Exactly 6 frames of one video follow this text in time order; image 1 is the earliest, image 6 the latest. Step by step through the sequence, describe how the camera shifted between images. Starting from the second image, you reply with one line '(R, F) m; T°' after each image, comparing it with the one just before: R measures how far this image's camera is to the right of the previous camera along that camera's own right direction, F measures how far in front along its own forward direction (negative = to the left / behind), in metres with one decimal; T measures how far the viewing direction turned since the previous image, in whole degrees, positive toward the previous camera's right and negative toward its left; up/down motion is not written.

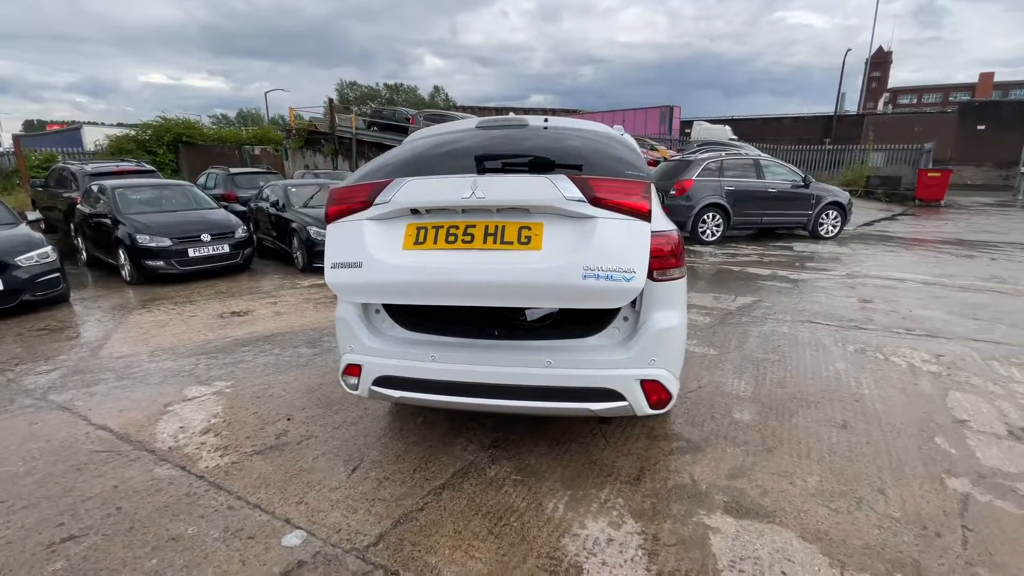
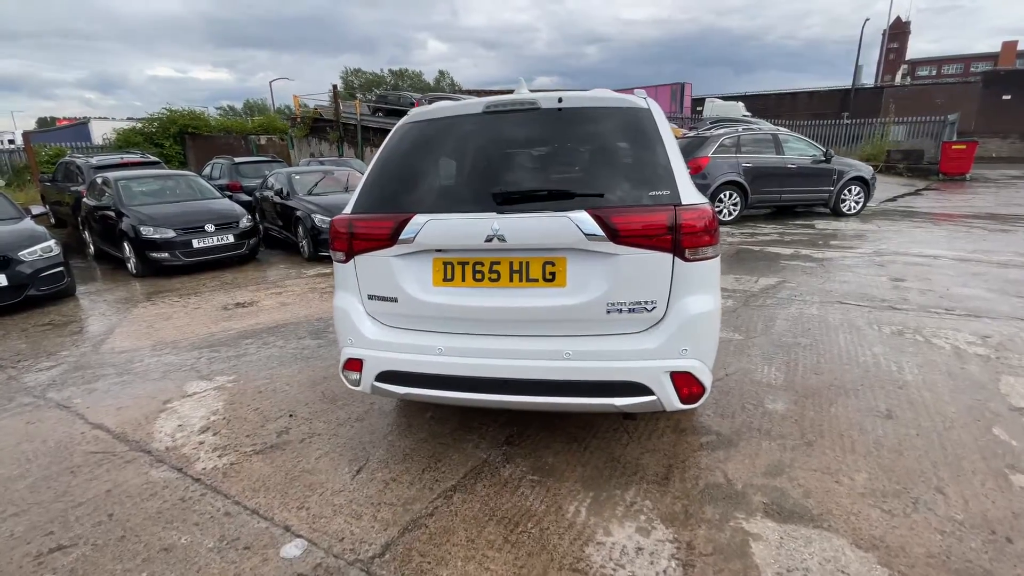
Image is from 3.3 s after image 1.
(0.0, +0.3) m; -1°
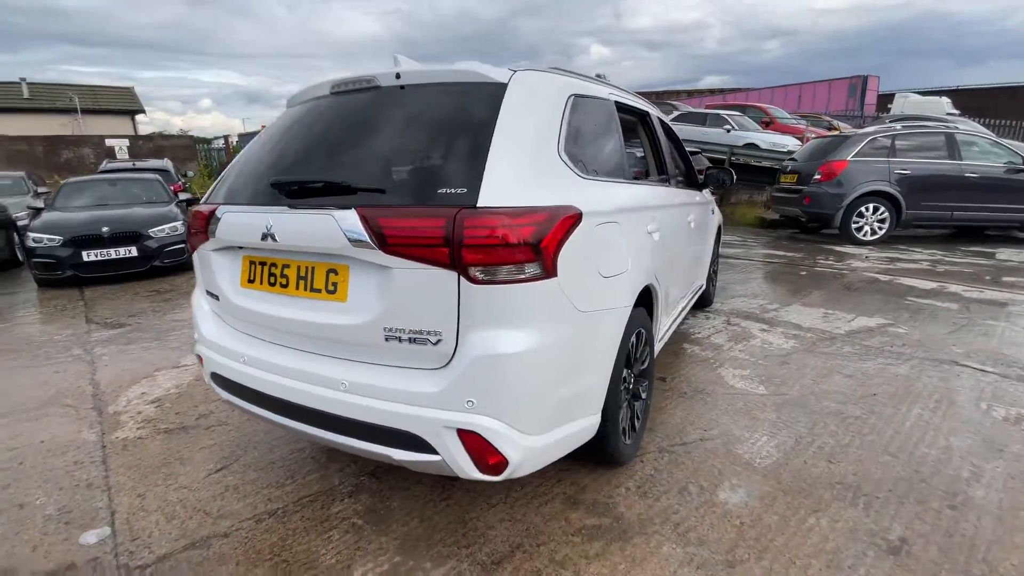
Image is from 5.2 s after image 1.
(+1.4, +0.7) m; -17°
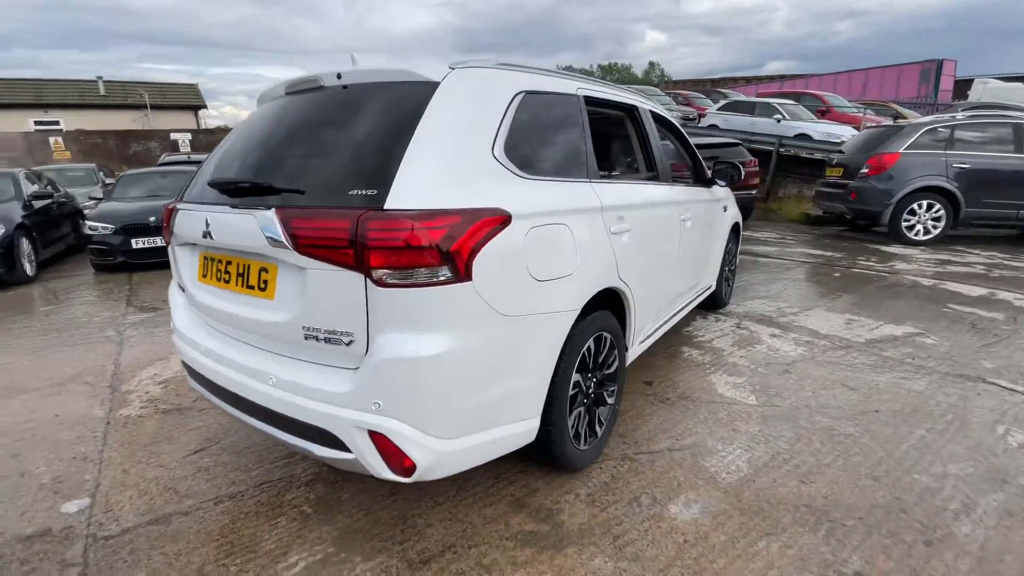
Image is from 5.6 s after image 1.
(+0.5, +0.1) m; -6°
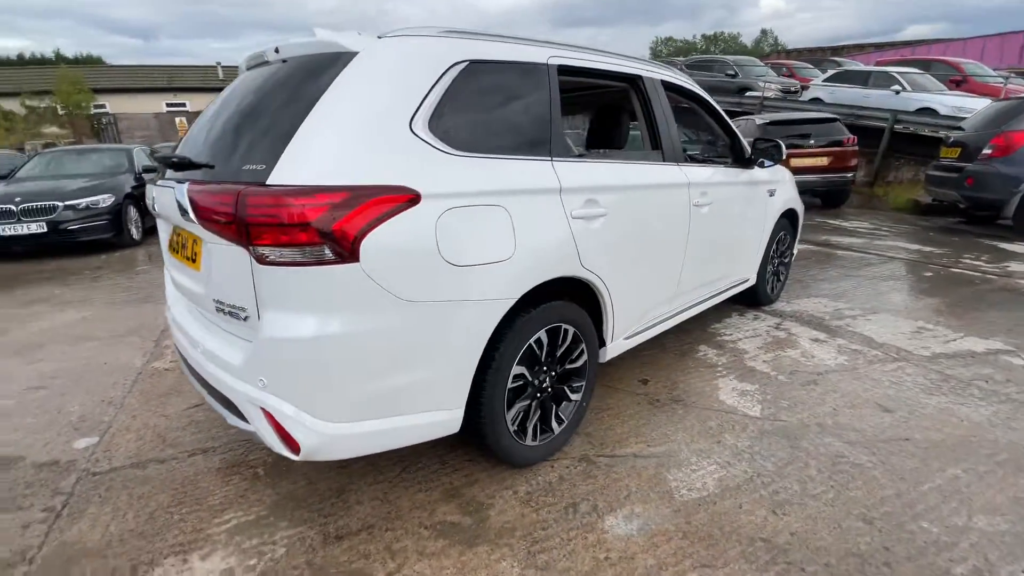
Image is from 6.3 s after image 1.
(+0.7, +0.2) m; -10°
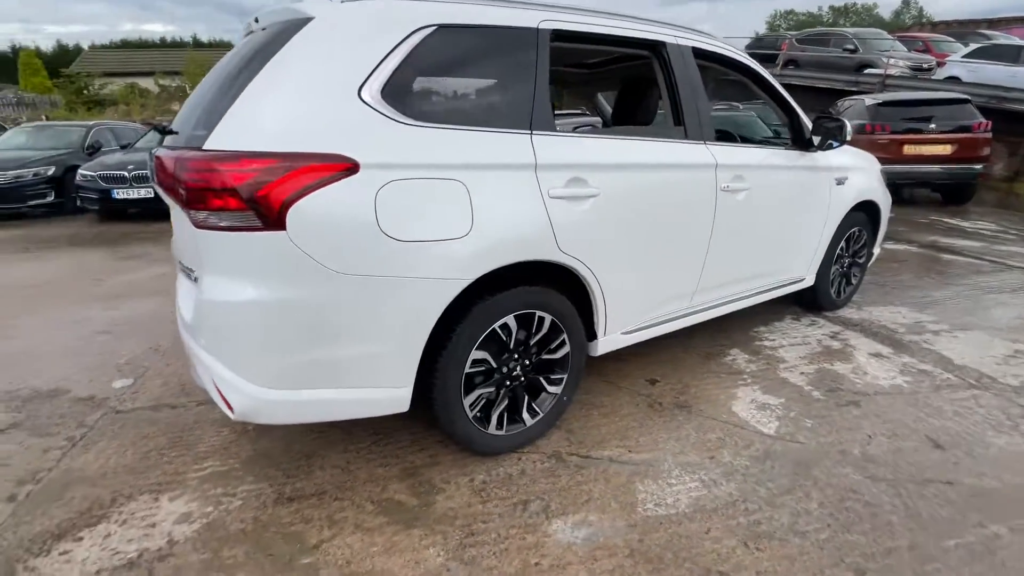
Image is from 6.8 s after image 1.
(+0.5, +0.2) m; -10°
